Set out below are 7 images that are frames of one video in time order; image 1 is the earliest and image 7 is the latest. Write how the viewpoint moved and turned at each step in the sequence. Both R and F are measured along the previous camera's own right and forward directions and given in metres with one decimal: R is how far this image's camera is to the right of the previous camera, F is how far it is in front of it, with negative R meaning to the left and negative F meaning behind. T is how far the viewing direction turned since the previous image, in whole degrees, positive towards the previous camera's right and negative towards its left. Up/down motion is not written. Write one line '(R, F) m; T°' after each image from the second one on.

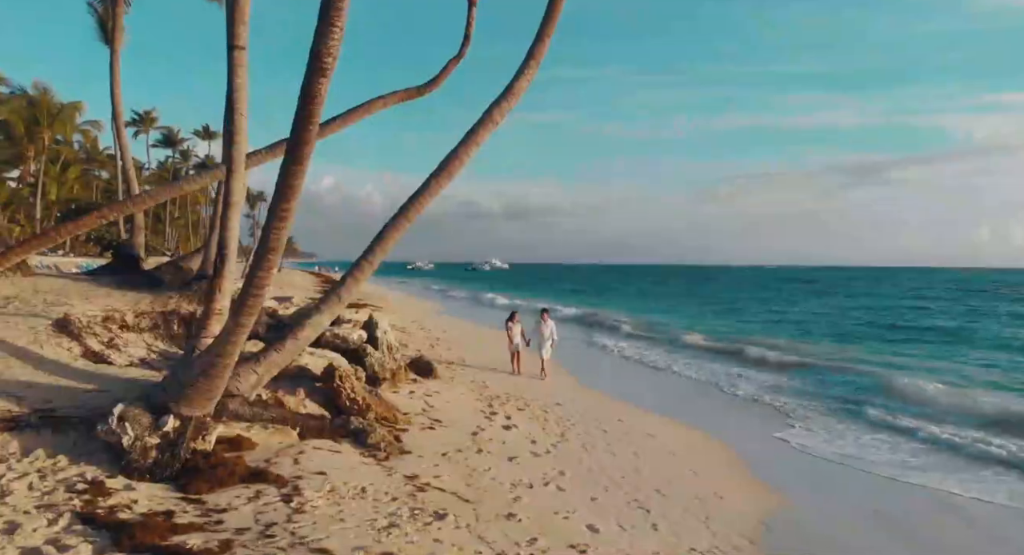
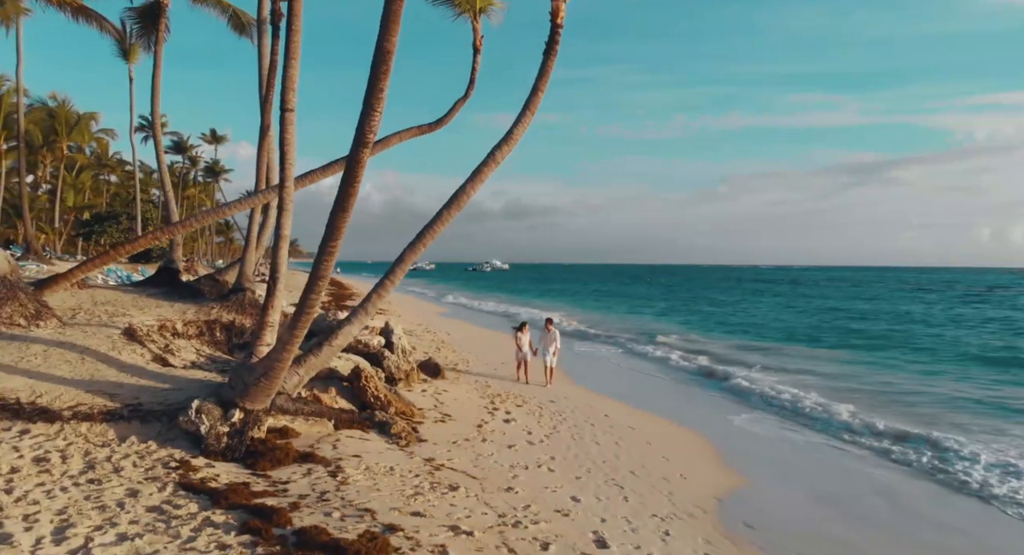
(0.0, -1.3) m; 0°
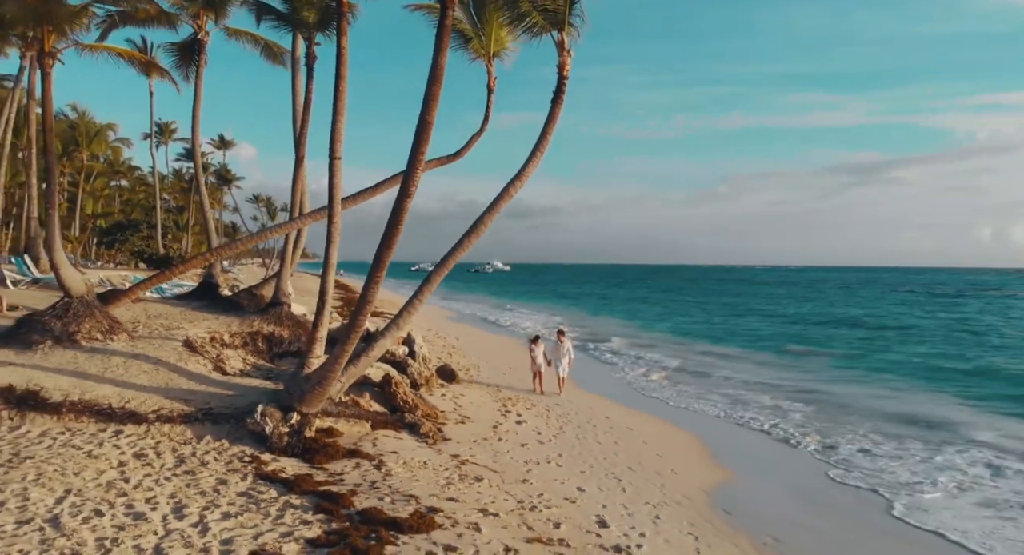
(-0.2, -1.2) m; 0°
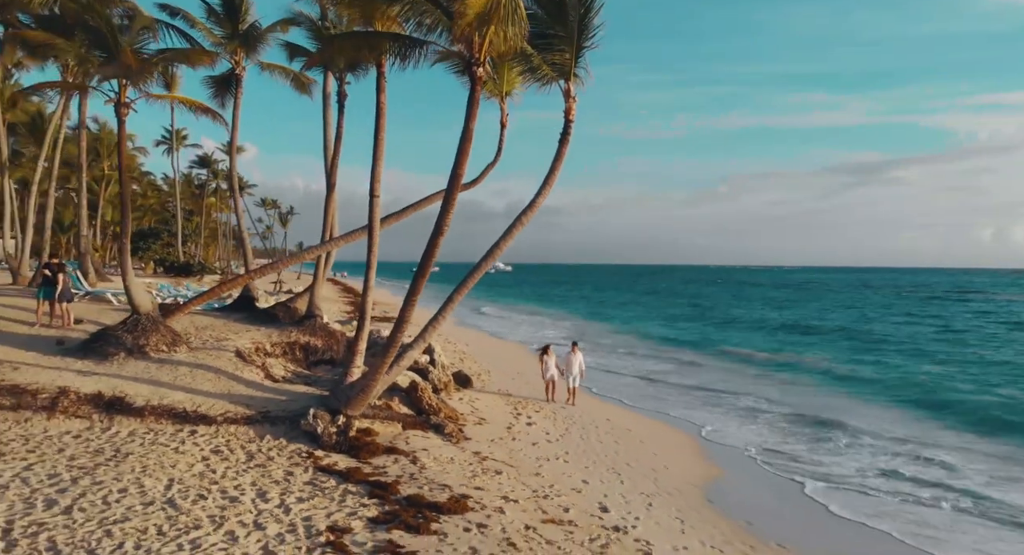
(-0.2, -1.4) m; 0°
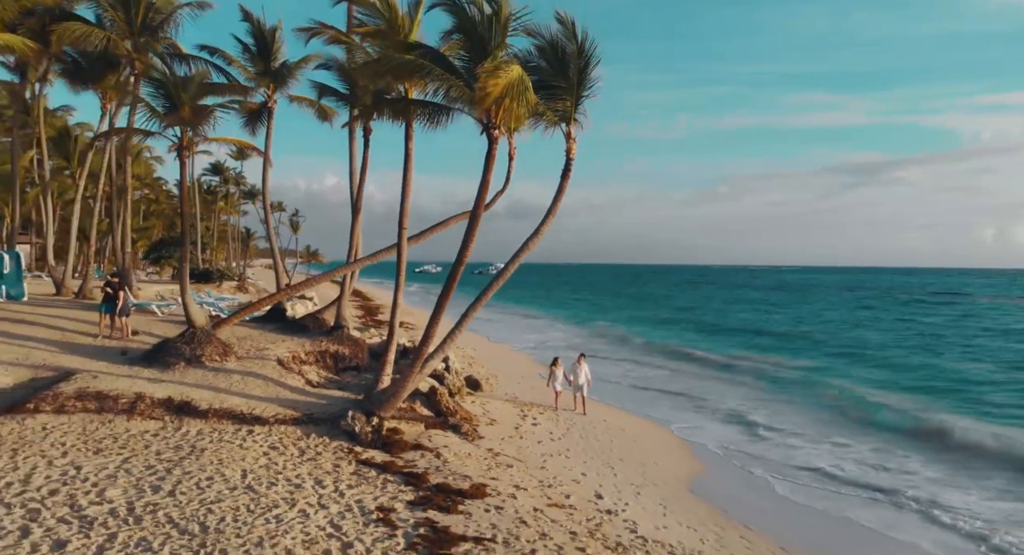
(-0.1, -1.6) m; 0°
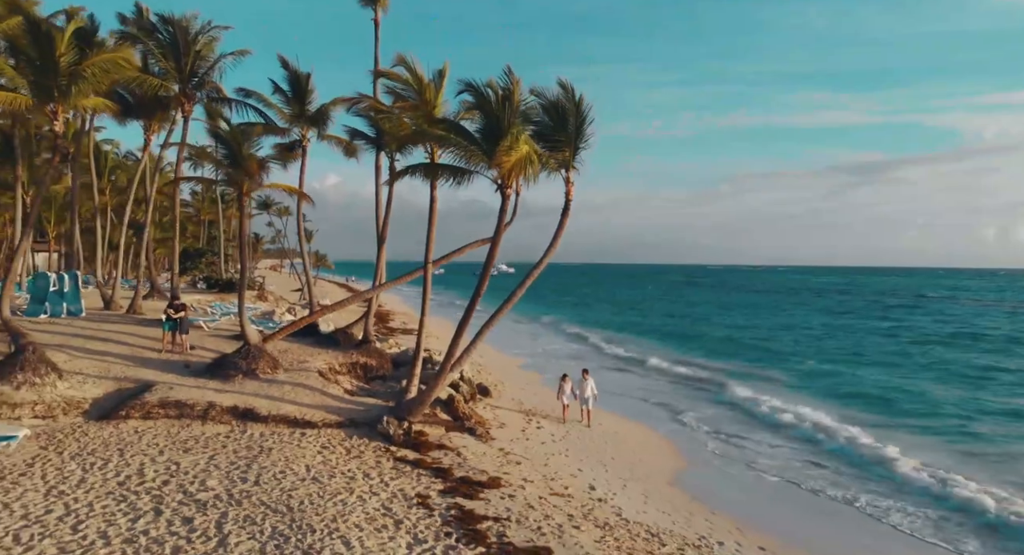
(-0.1, -2.2) m; 0°
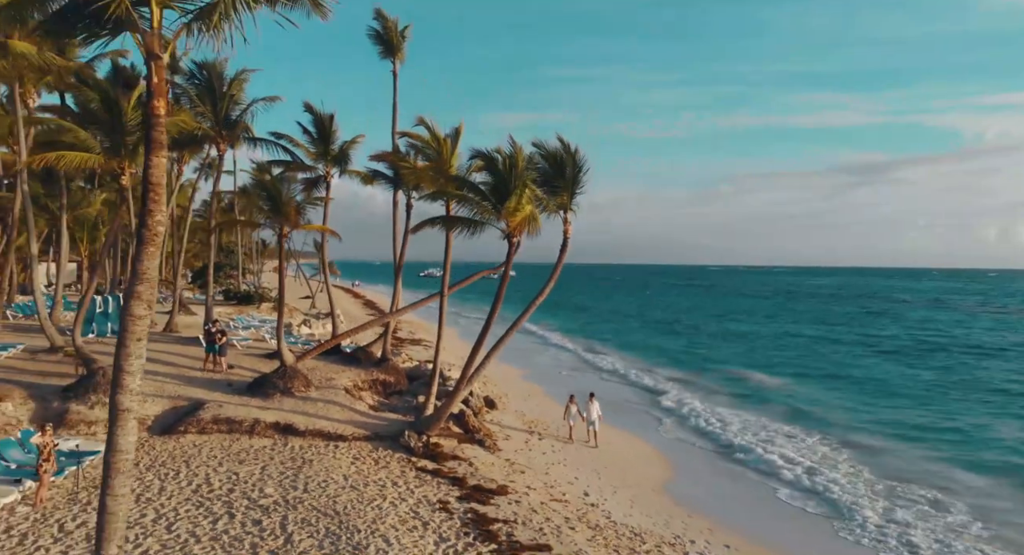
(-0.1, -2.0) m; 0°
